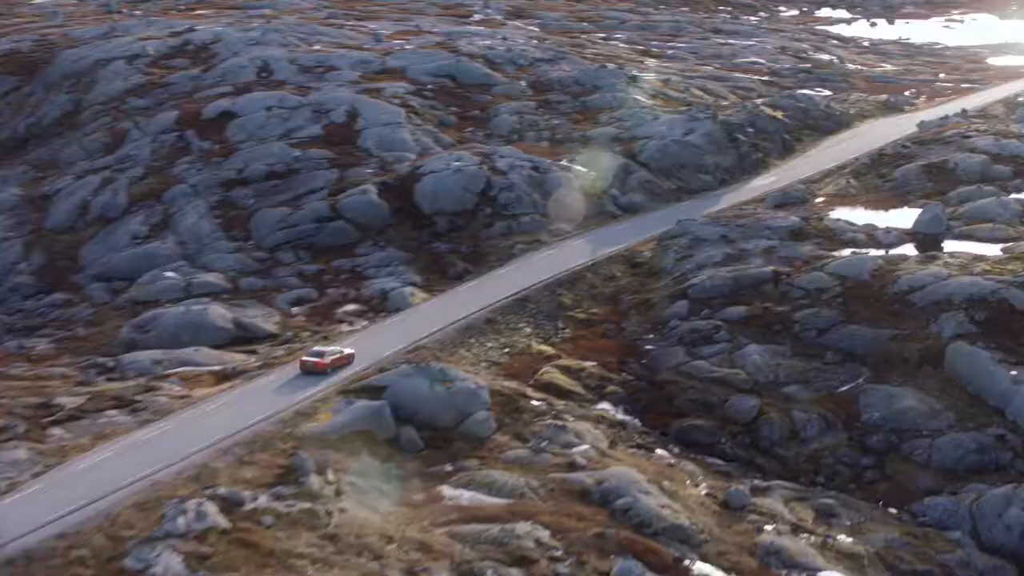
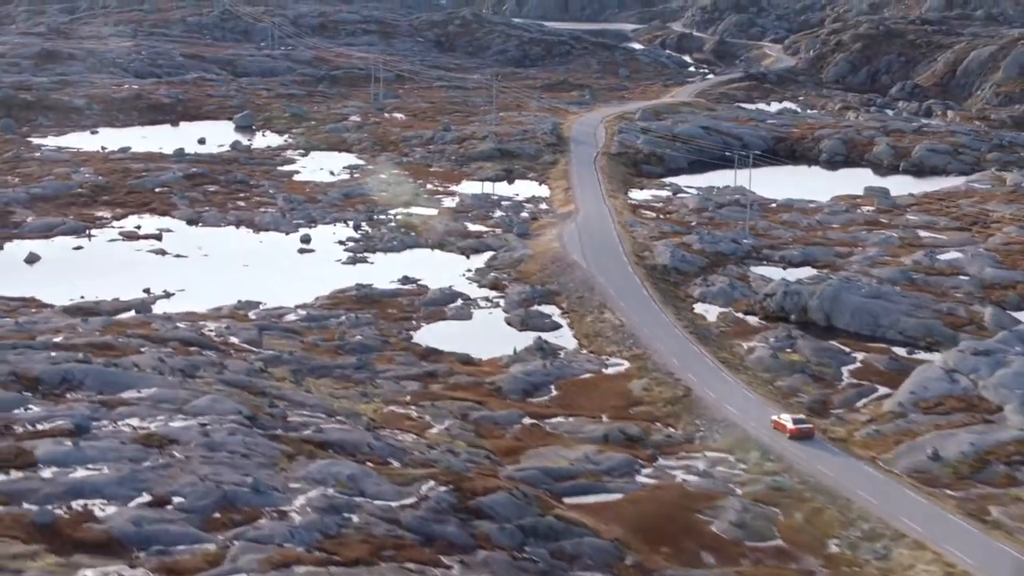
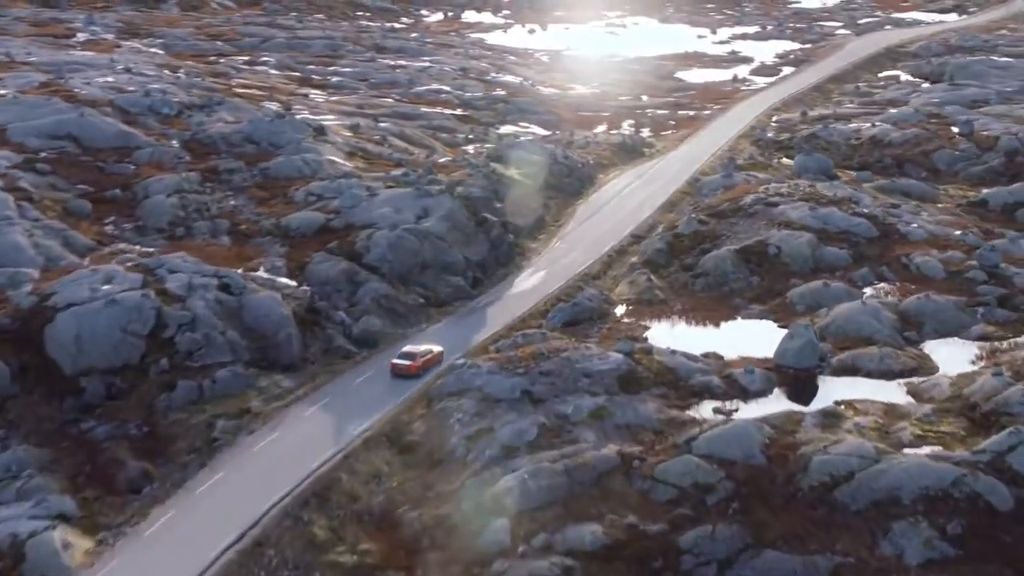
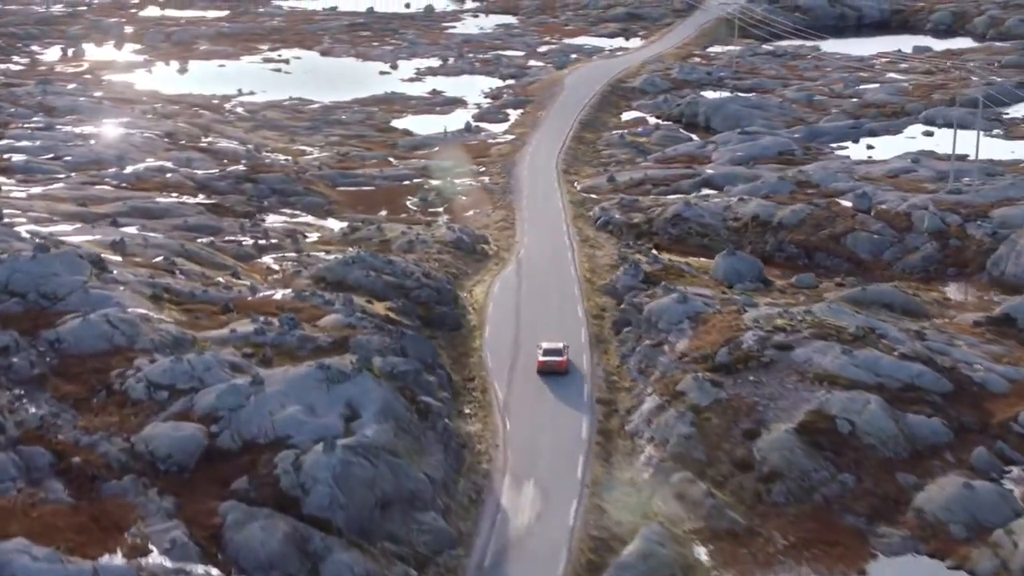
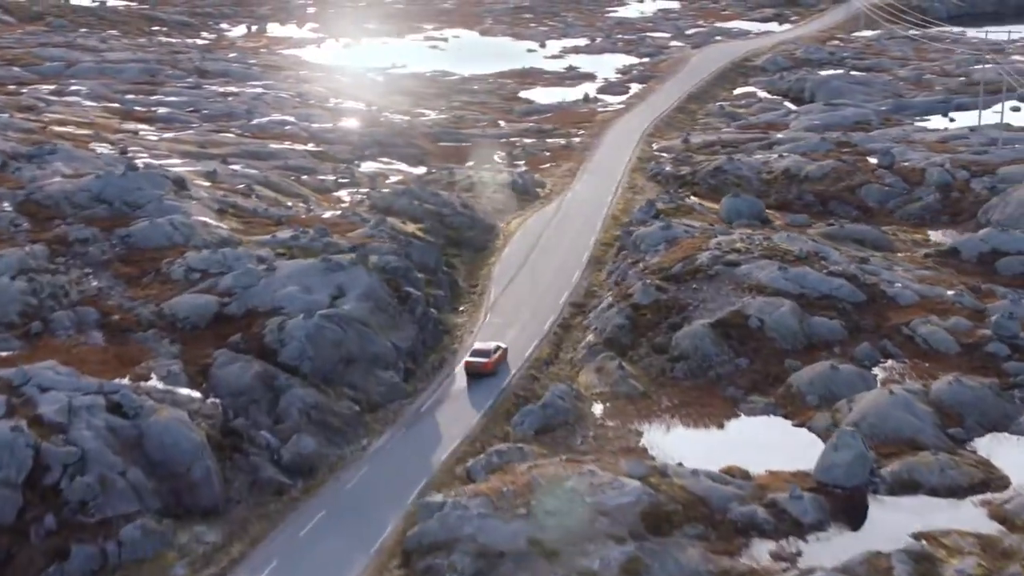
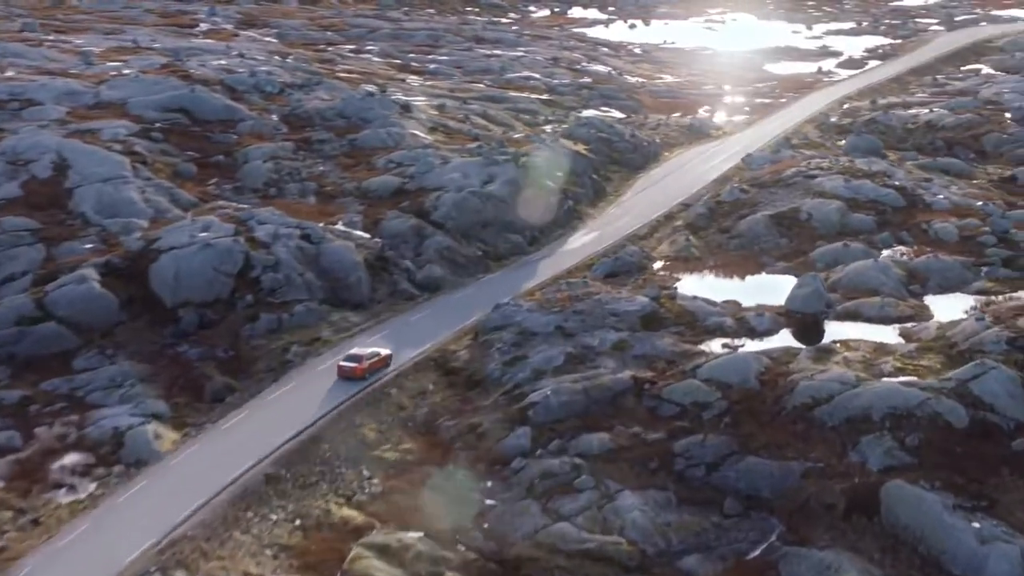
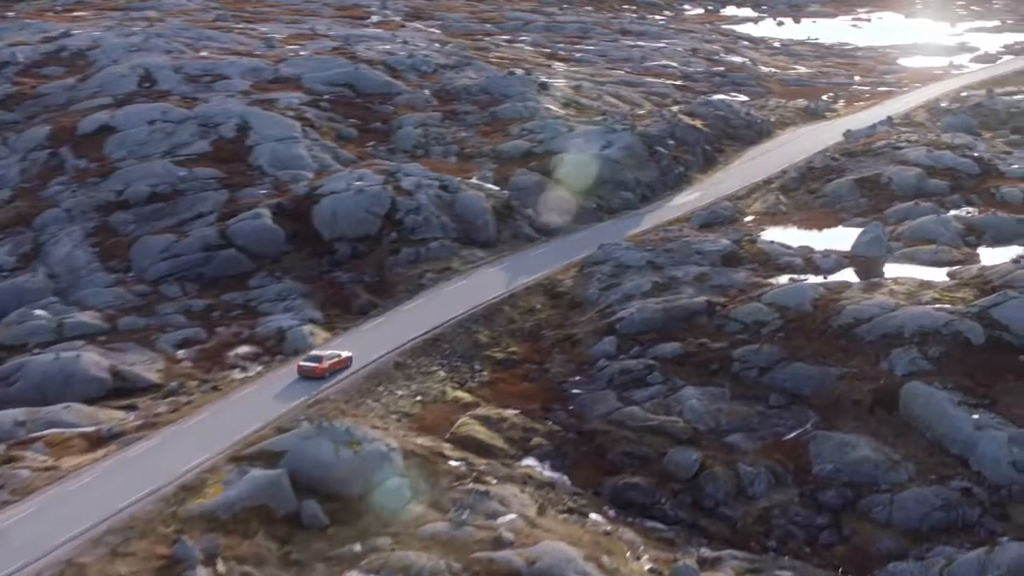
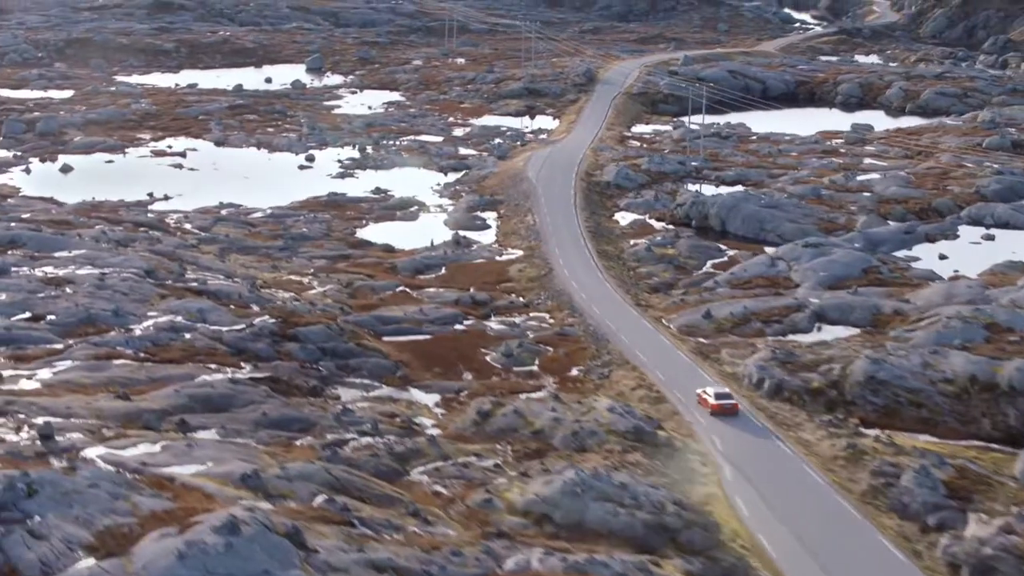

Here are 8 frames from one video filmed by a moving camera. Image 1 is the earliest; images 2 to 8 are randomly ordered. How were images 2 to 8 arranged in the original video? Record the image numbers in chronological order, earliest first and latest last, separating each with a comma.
7, 6, 3, 5, 4, 8, 2
